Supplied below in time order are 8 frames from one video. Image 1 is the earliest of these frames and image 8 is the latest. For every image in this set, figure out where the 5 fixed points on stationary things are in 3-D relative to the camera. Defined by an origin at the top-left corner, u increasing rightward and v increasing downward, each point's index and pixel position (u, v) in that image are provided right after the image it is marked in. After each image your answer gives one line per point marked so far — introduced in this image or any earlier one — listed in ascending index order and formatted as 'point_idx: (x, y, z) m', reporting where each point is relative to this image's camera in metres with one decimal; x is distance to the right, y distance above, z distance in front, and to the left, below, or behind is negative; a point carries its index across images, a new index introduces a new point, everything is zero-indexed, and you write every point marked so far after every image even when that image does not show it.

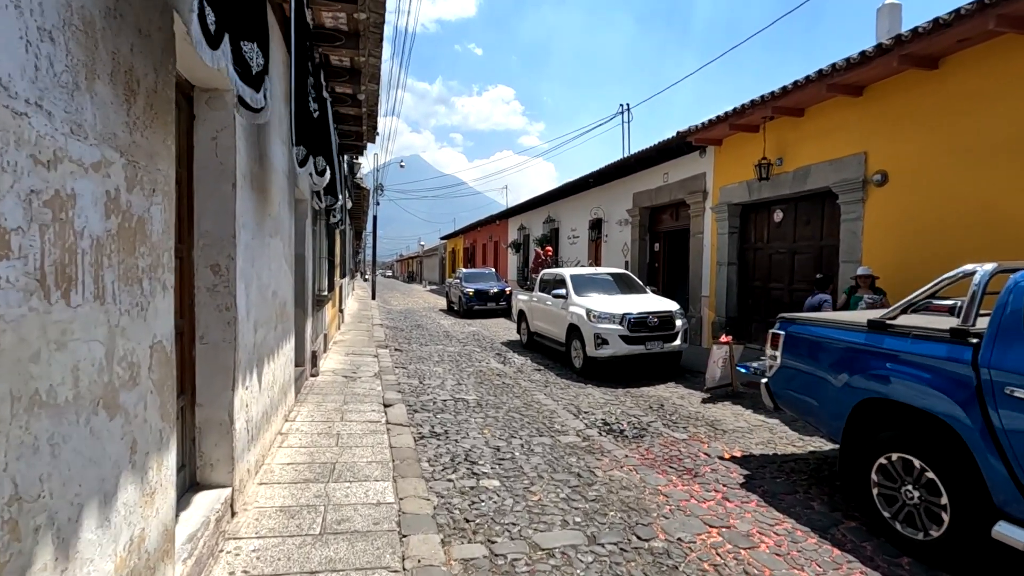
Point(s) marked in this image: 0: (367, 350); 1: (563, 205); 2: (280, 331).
0: (-2.8, -1.2, +10.1) m
1: (+1.9, +3.0, +18.6) m
2: (-2.1, -0.4, +4.8) m
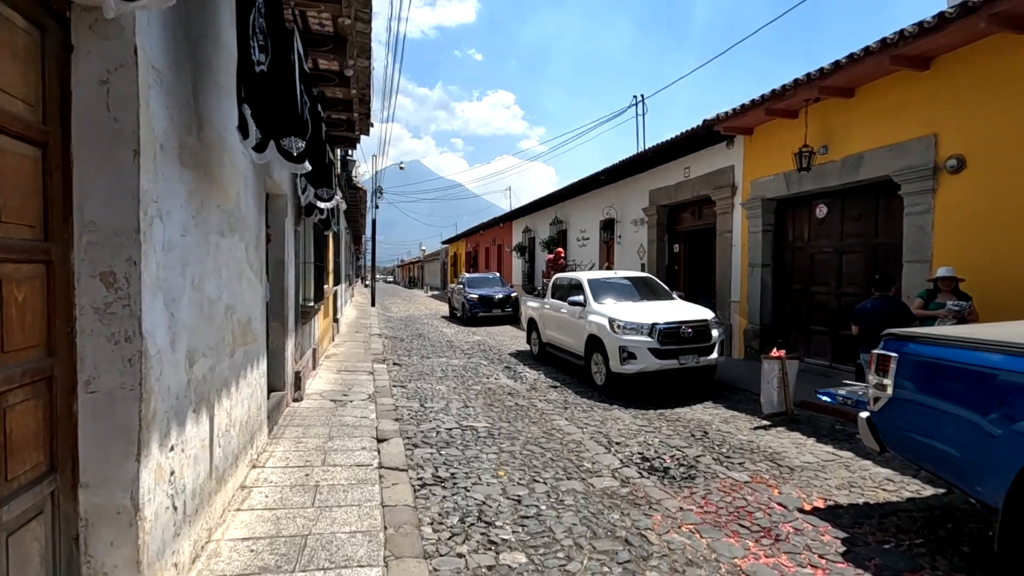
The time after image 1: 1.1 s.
0: (-2.6, -1.4, +9.0) m
1: (+2.1, +2.8, +17.6) m
2: (-1.9, -0.5, +3.7) m
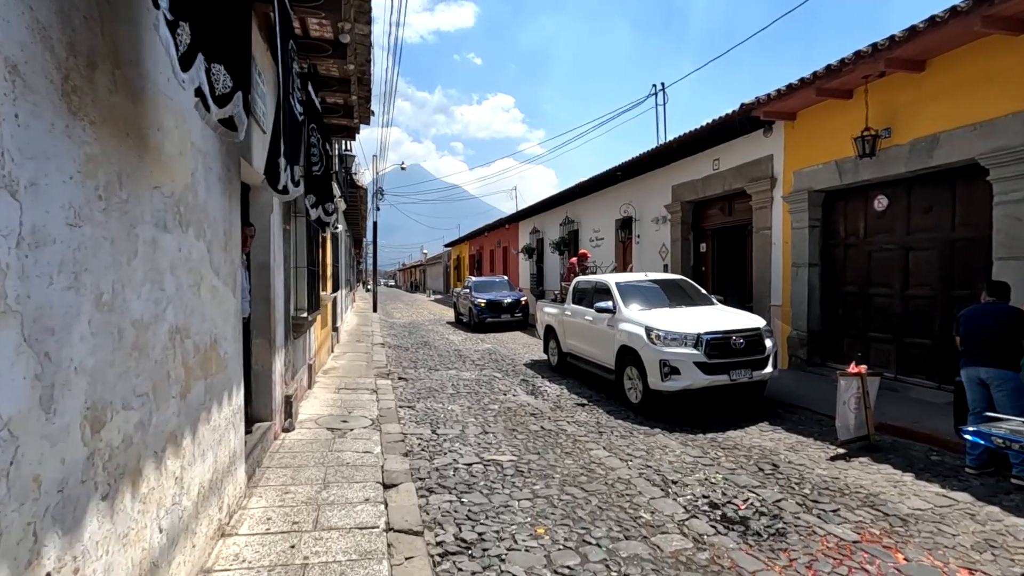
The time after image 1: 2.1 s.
0: (-2.3, -1.5, +8.1) m
1: (+2.4, +2.7, +16.7) m
2: (-1.7, -0.6, +2.8) m
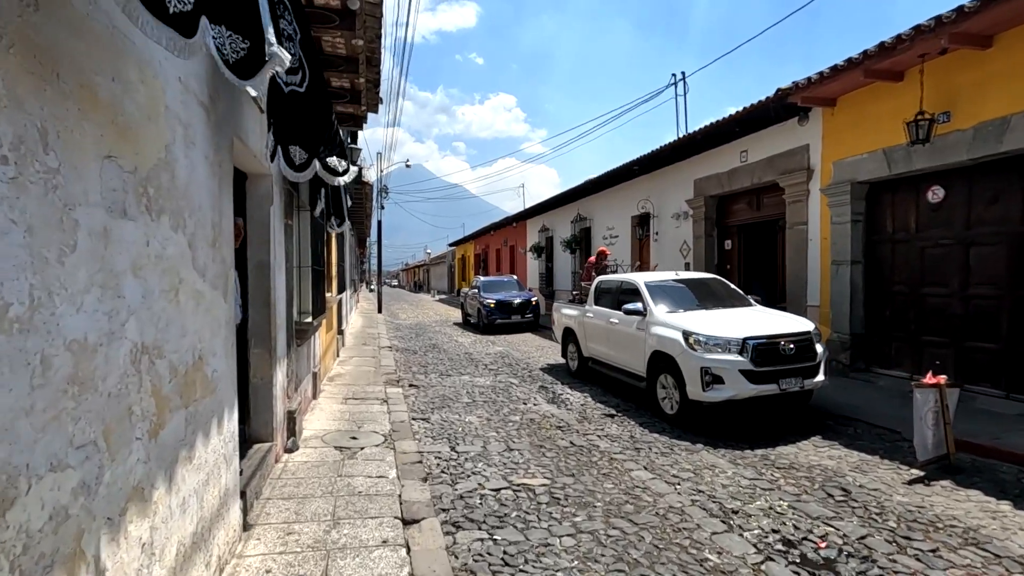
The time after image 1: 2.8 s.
0: (-2.0, -1.5, +7.5) m
1: (+2.7, +2.7, +16.1) m
2: (-1.4, -0.6, +2.2) m
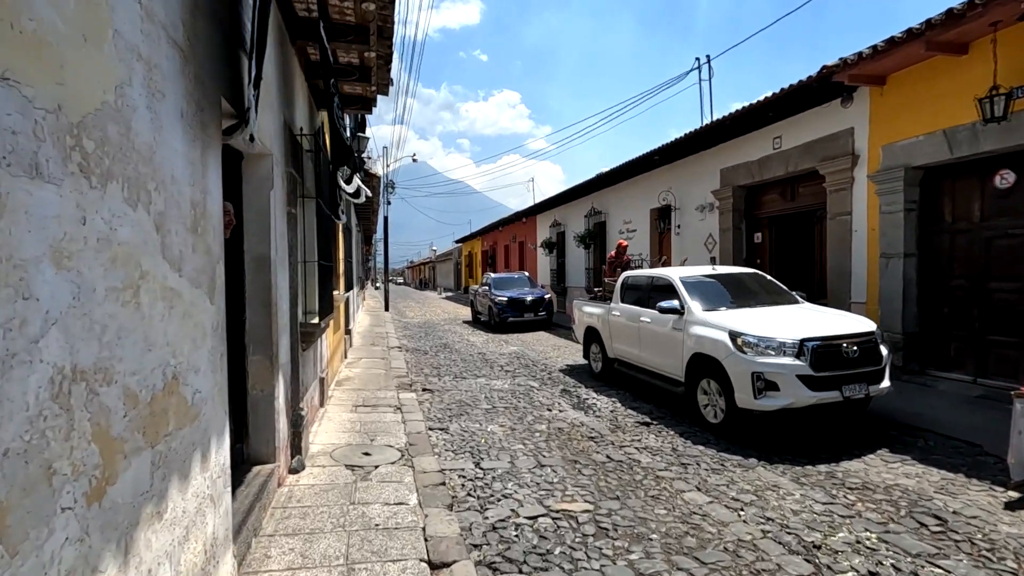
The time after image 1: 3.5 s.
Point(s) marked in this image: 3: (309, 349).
0: (-1.7, -1.4, +6.9) m
1: (+3.0, +2.8, +15.4) m
2: (-1.1, -0.6, +1.6) m
3: (-2.0, -0.6, +5.0) m
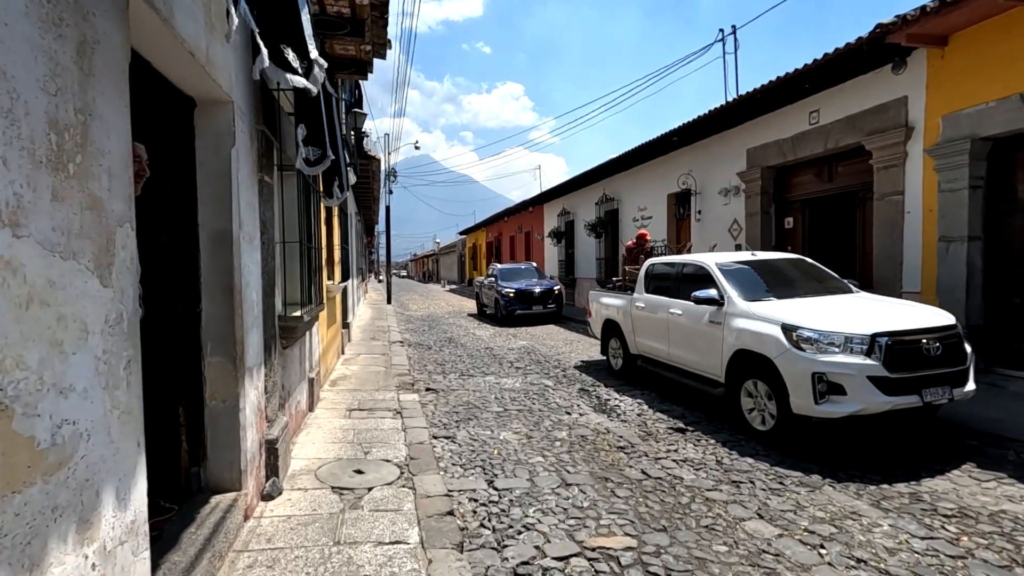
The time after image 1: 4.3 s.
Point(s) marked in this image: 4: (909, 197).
0: (-1.5, -1.3, +6.2) m
1: (+3.3, +3.1, +14.6) m
2: (-1.0, -0.5, +0.9) m
3: (-1.8, -0.5, +4.3) m
4: (+5.3, +1.2, +7.0) m
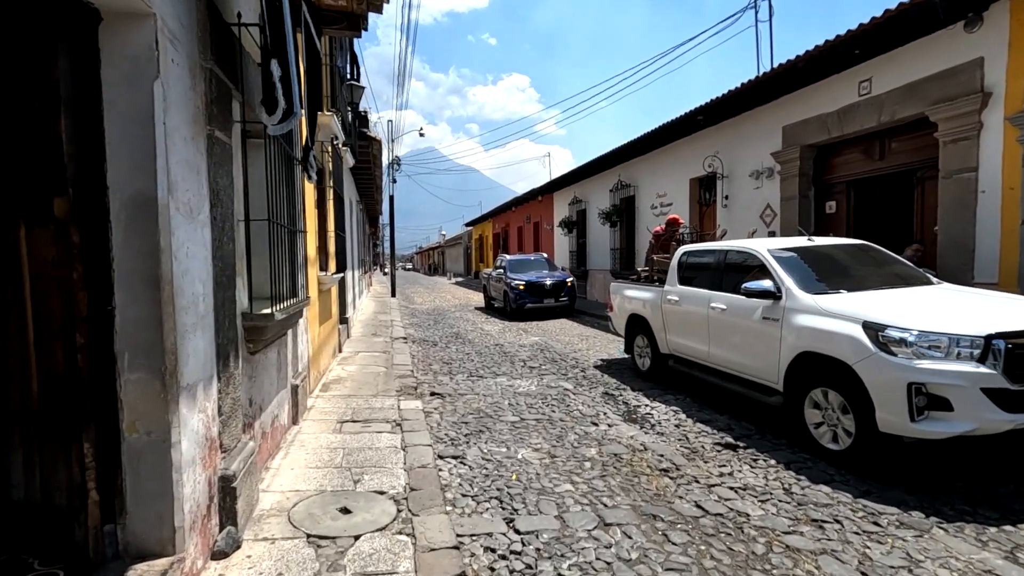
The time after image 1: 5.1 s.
0: (-1.4, -1.2, +5.4) m
1: (+3.5, +3.3, +13.7) m
2: (-0.9, -0.5, +0.1) m
3: (-1.7, -0.4, +3.5) m
4: (+5.5, +1.3, +6.1) m
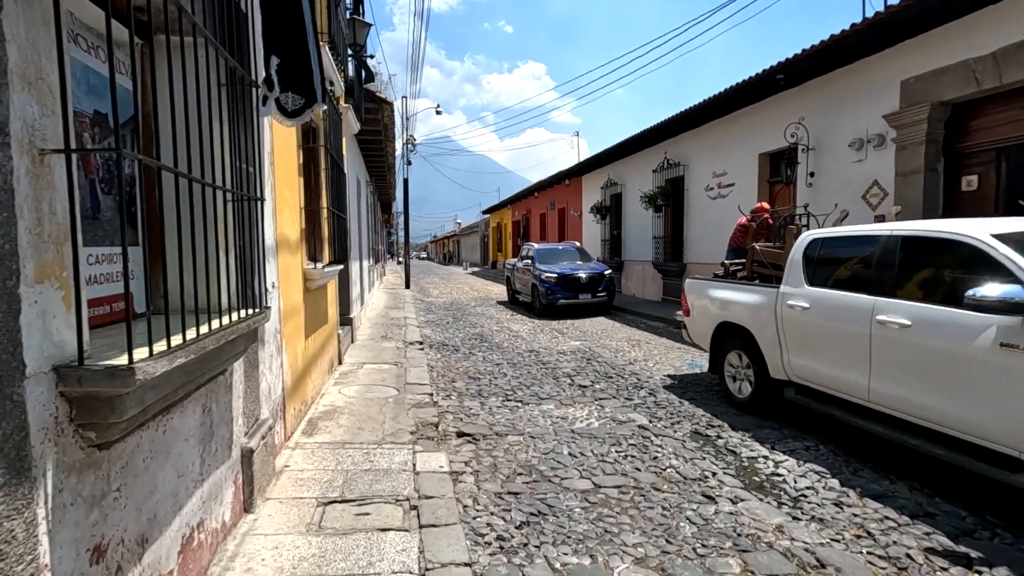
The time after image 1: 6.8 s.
0: (-0.9, -1.2, +3.7) m
1: (+4.3, +3.4, +11.7) m
2: (-0.5, -0.6, -1.7) m
3: (-1.2, -0.5, +1.8) m
4: (+6.0, +1.3, +4.1) m
